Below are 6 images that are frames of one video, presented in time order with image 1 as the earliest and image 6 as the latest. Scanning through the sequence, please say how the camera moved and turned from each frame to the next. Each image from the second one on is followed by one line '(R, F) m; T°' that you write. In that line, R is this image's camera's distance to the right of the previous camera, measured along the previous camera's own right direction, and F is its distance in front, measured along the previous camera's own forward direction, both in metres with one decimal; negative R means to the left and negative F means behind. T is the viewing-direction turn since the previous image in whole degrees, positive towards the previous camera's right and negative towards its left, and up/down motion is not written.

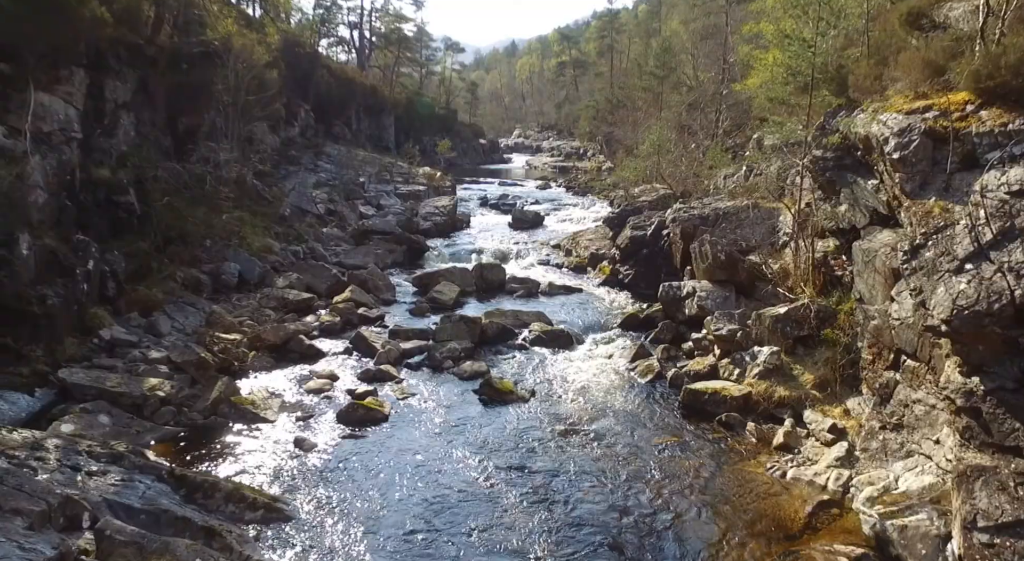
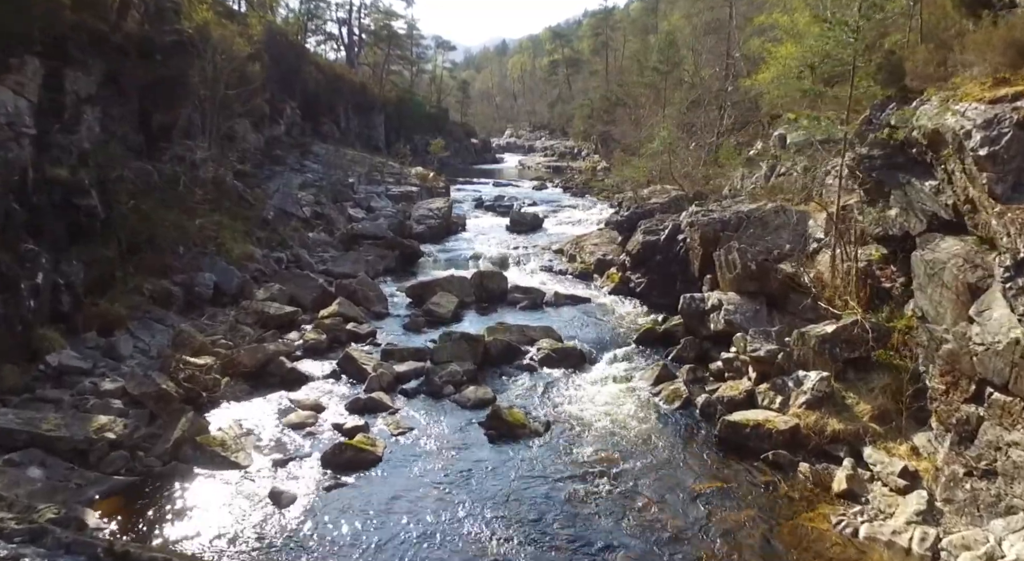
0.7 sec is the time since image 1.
(-0.3, +1.7) m; +1°
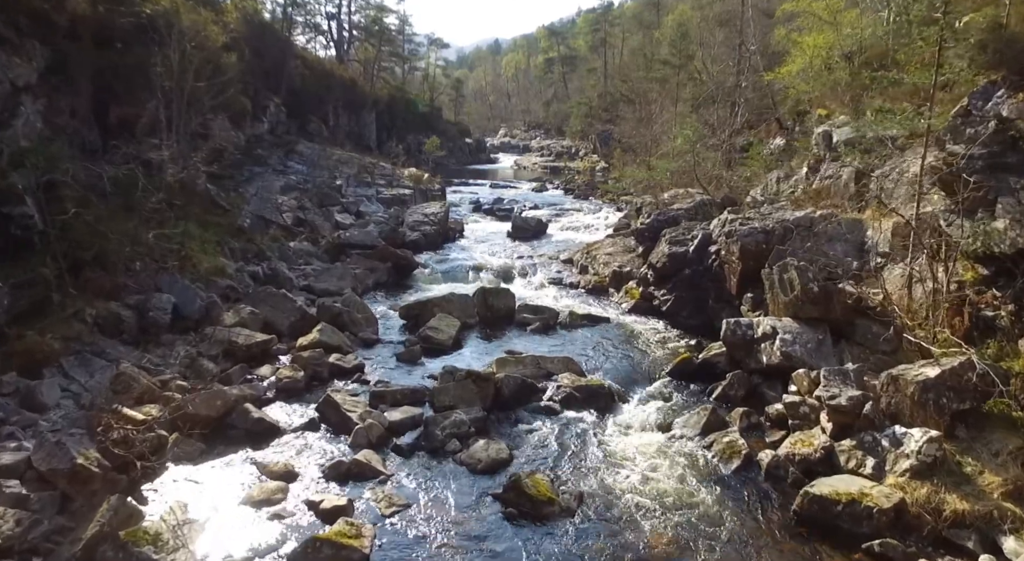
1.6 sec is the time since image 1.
(-0.4, +2.5) m; +1°
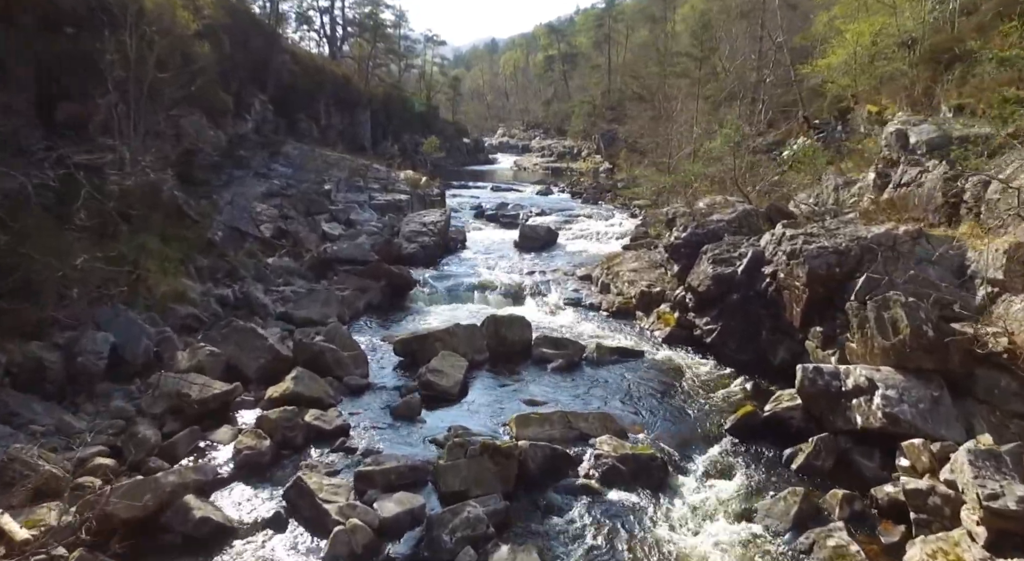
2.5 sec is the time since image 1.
(-0.4, +2.9) m; 0°
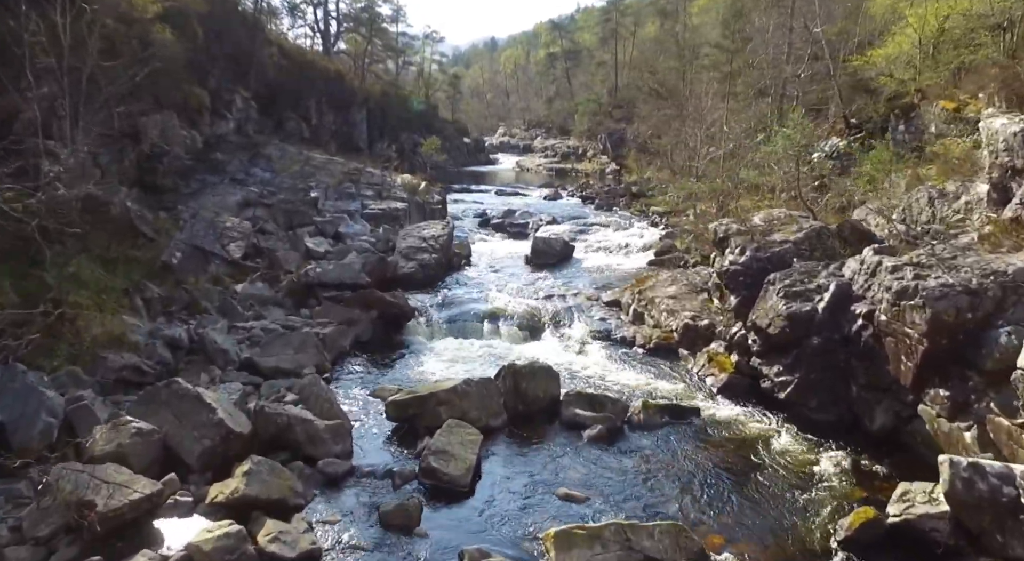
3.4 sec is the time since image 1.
(-0.4, +3.2) m; 0°
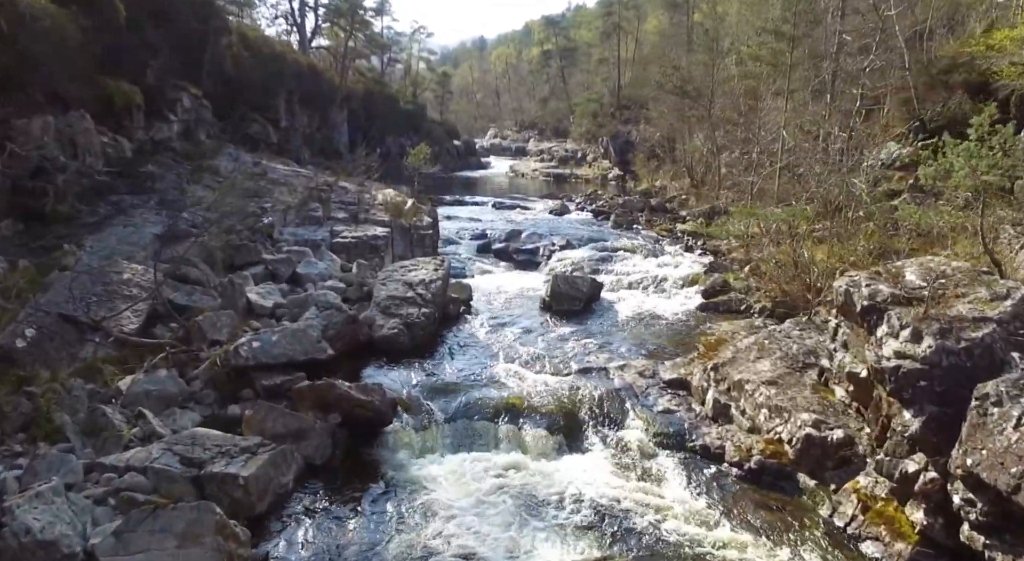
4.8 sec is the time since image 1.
(-0.6, +5.5) m; +1°
